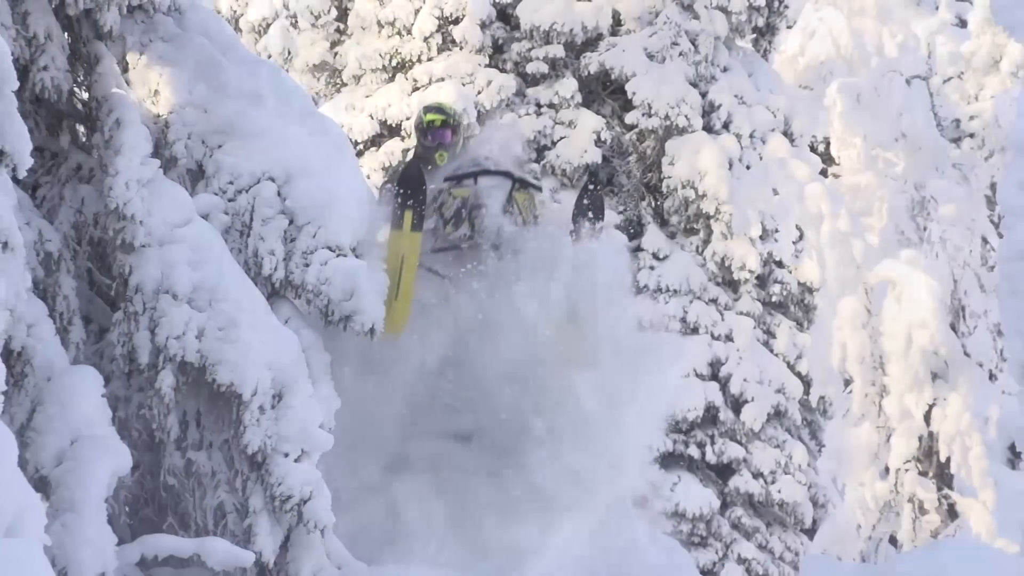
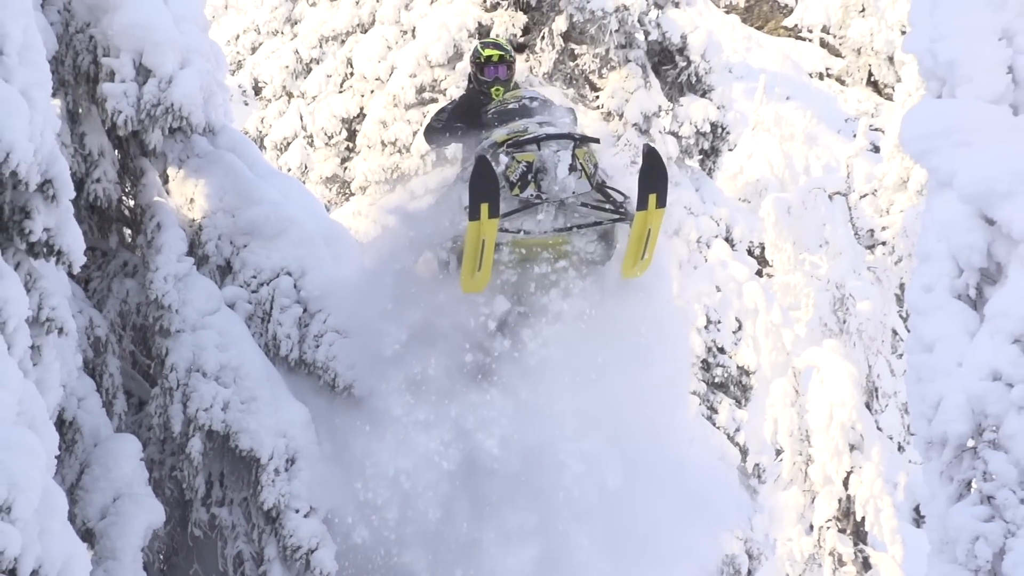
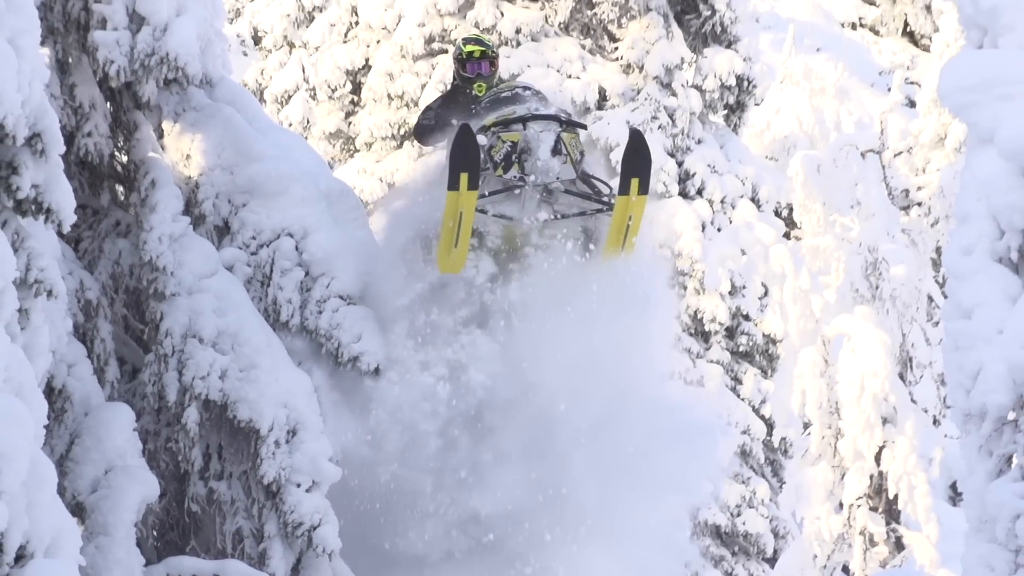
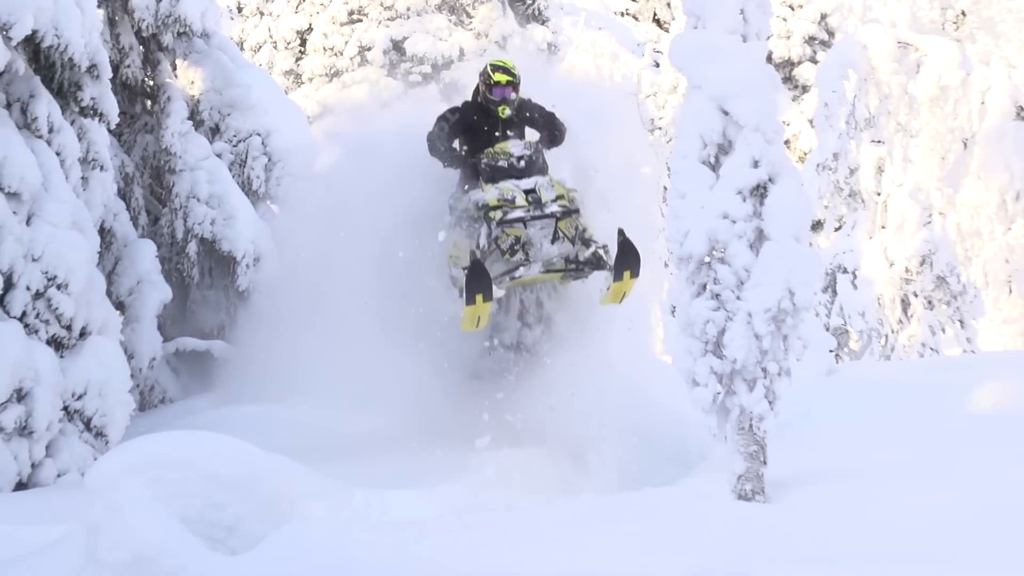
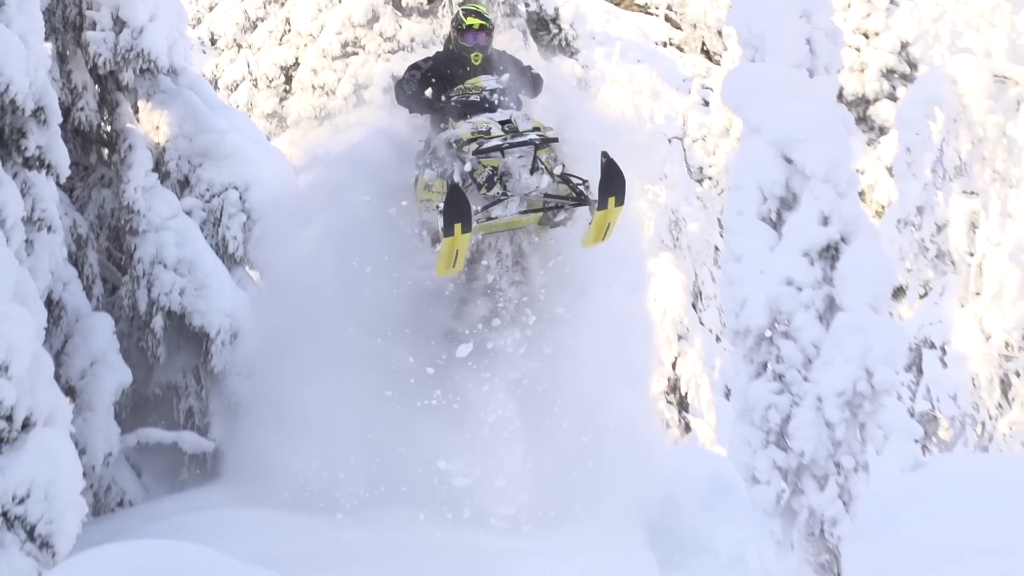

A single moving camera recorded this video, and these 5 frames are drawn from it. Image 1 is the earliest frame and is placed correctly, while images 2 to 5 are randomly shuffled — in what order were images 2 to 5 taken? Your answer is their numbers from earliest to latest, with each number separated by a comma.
3, 2, 5, 4
